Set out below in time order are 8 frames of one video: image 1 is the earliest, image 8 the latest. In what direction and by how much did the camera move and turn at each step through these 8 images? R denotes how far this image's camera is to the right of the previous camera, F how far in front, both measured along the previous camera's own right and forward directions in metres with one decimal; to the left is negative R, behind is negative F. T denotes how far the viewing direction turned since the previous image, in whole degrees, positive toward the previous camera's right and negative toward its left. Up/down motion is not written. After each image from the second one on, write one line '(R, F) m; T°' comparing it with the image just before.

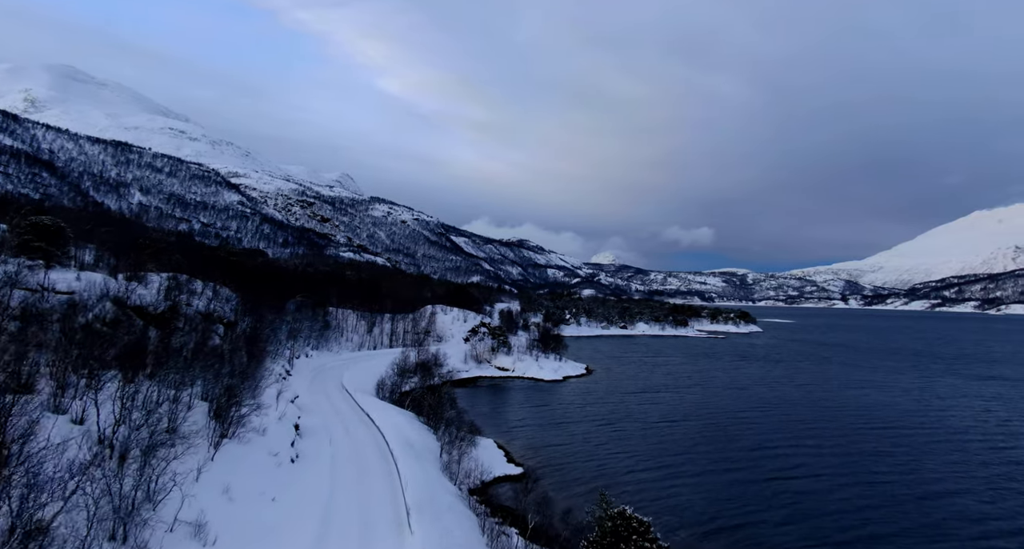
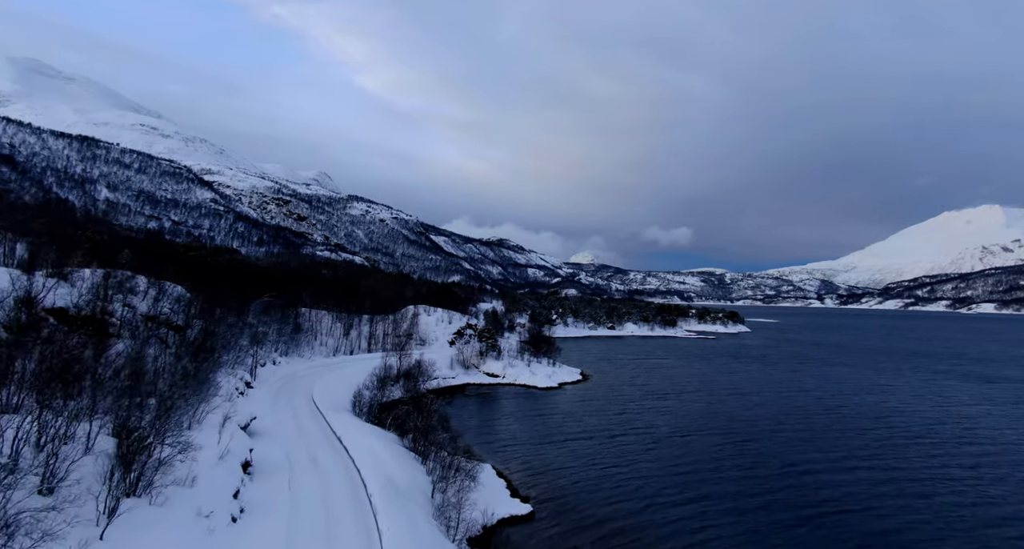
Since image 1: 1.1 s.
(-1.3, +6.1) m; +2°
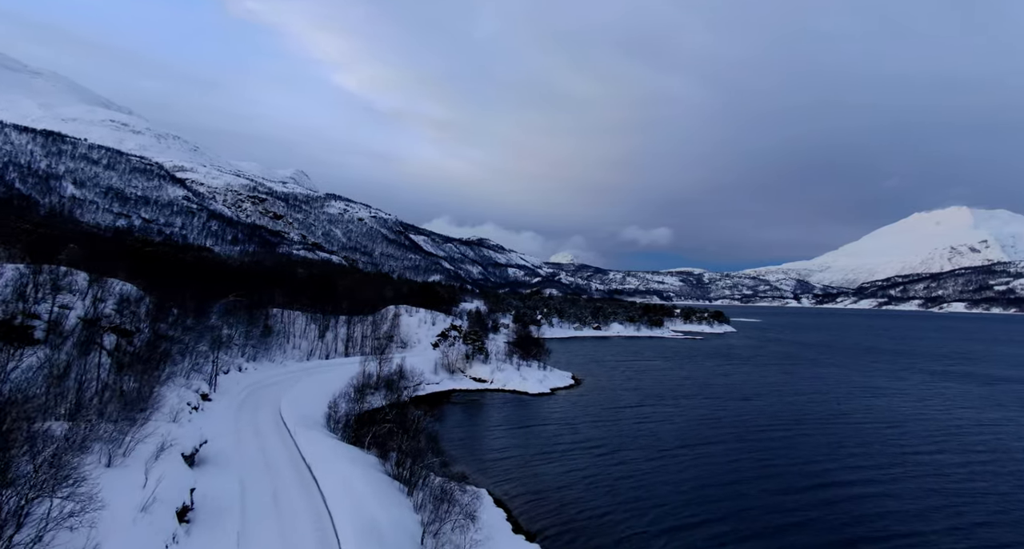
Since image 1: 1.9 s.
(-1.1, +4.5) m; +2°
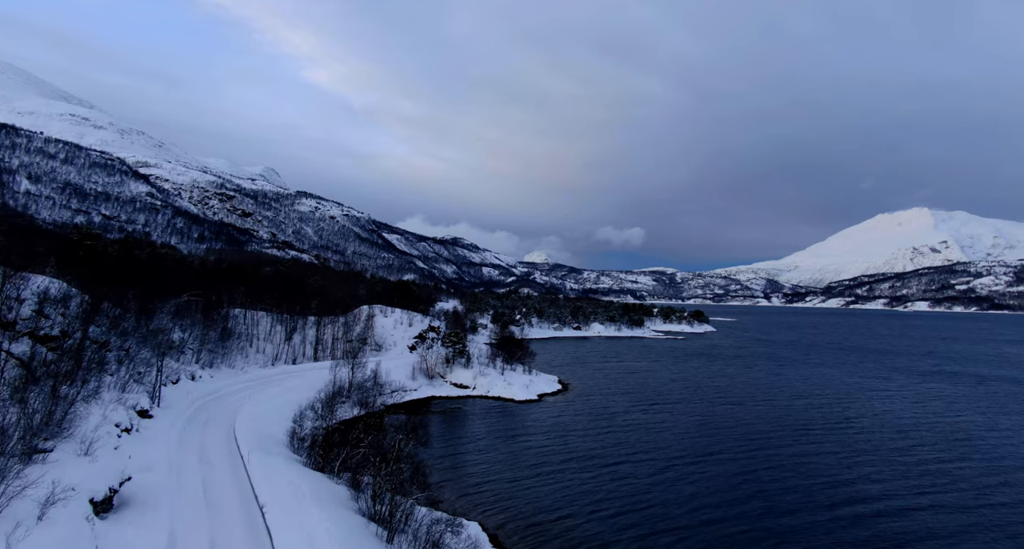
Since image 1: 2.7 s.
(-1.1, +4.5) m; +3°
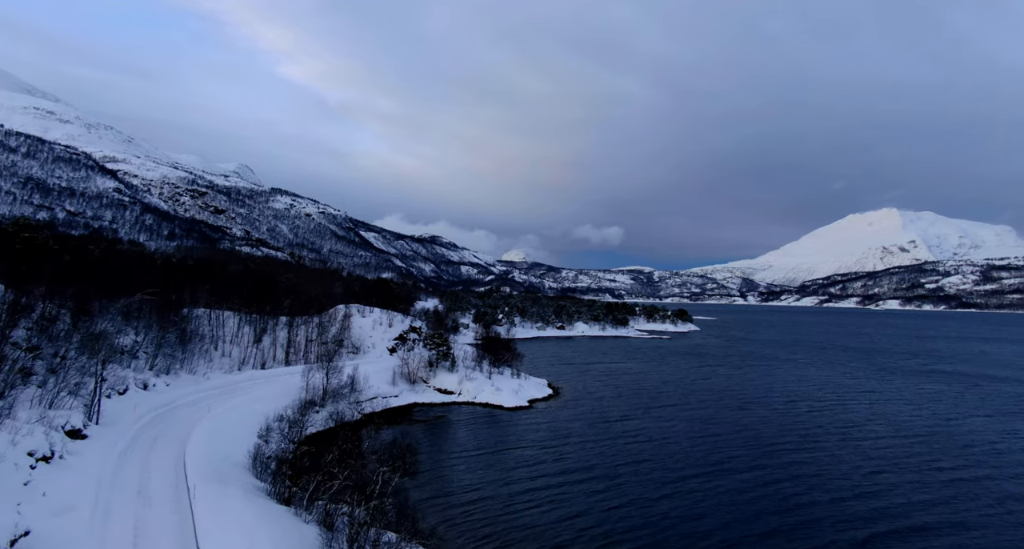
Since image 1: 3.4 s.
(-1.0, +3.9) m; +2°
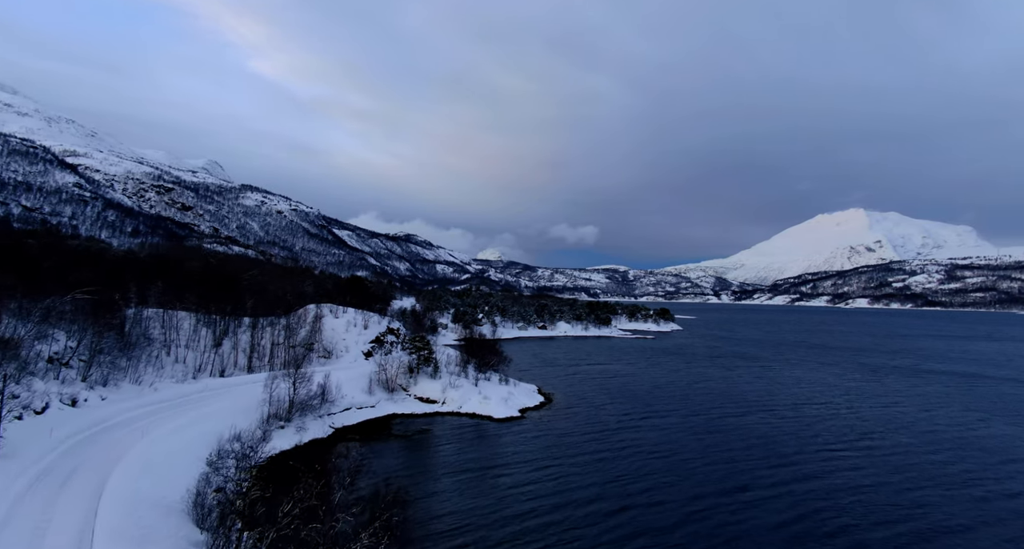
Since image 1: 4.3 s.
(-1.3, +4.9) m; +3°
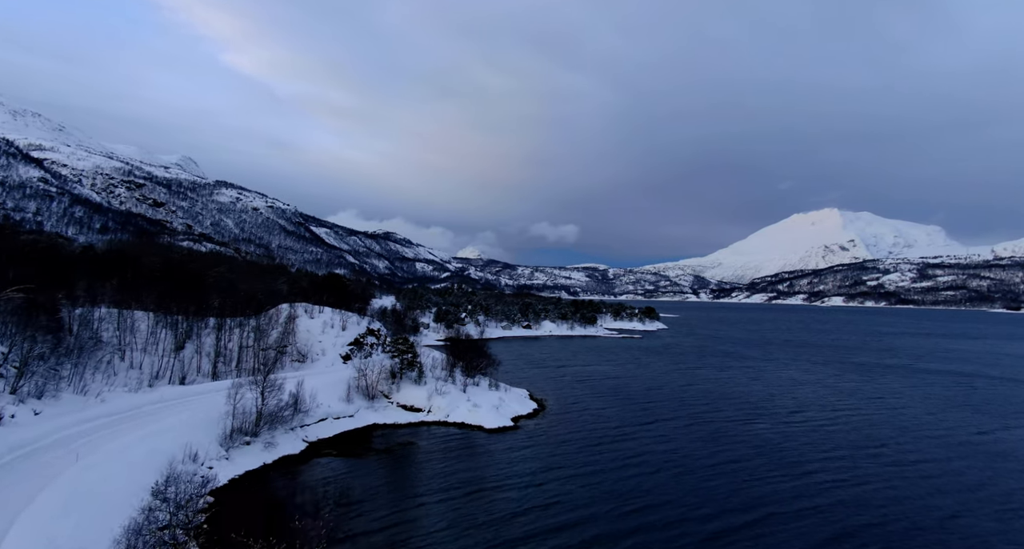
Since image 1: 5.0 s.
(-1.0, +3.9) m; +2°
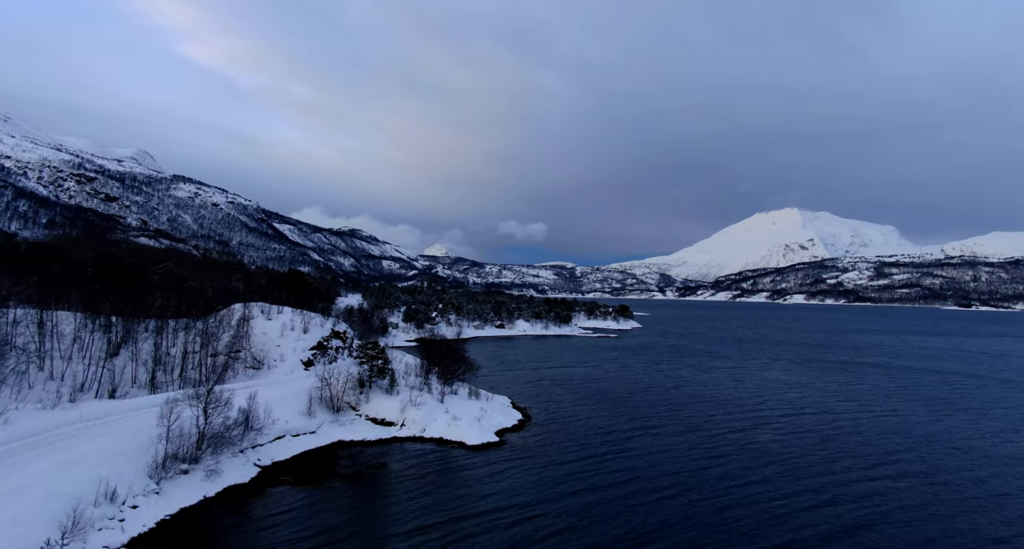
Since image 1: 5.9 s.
(-1.2, +4.8) m; +3°
